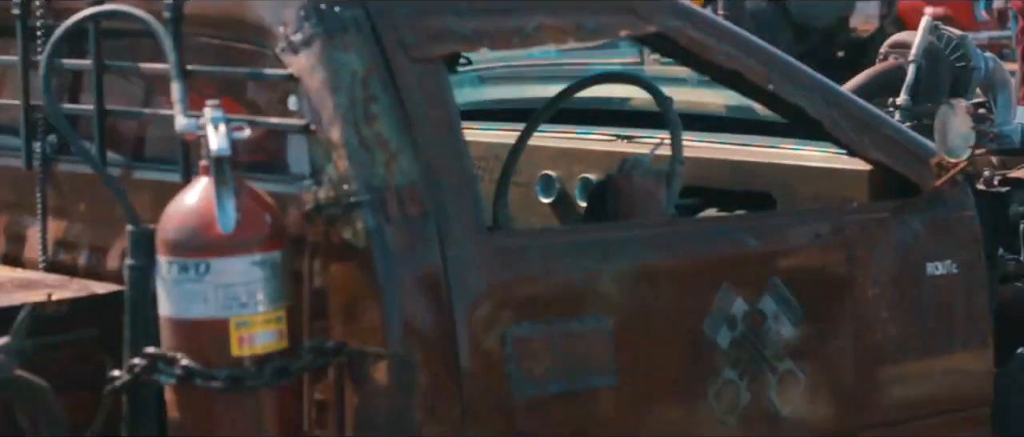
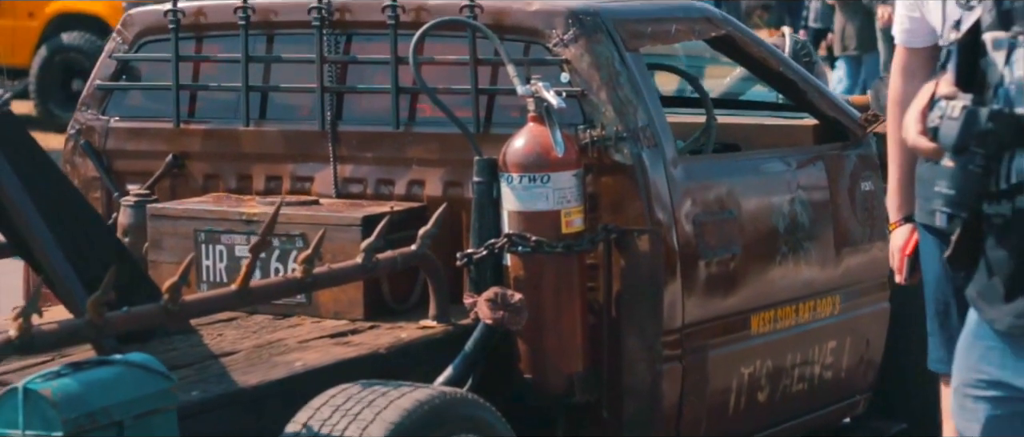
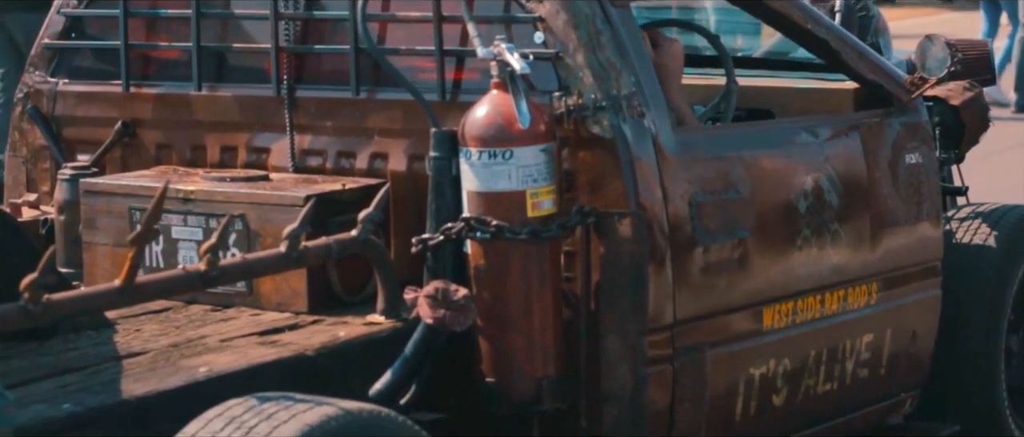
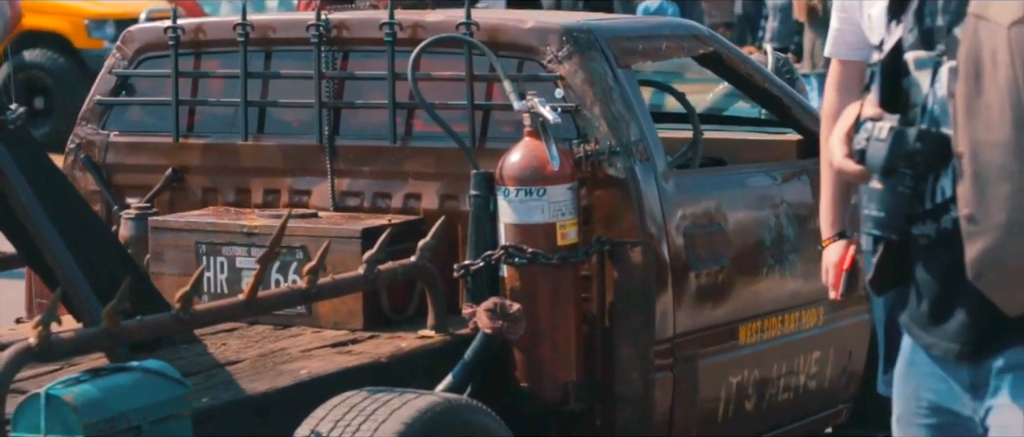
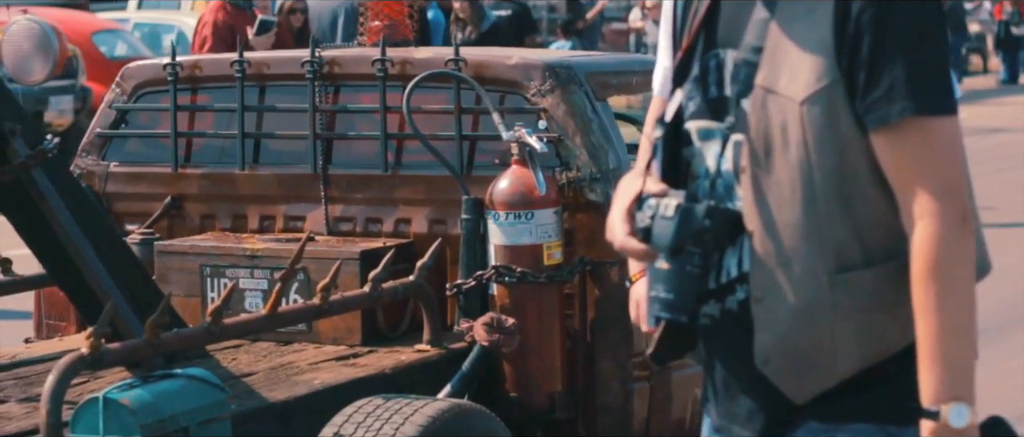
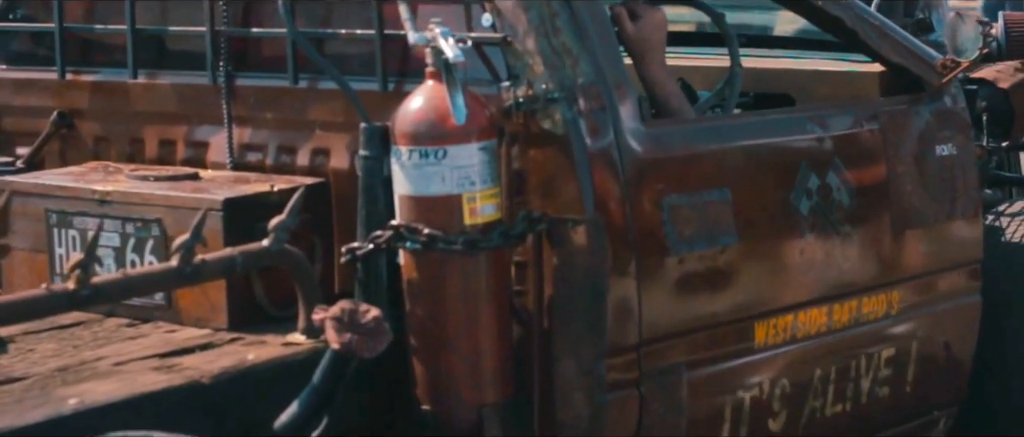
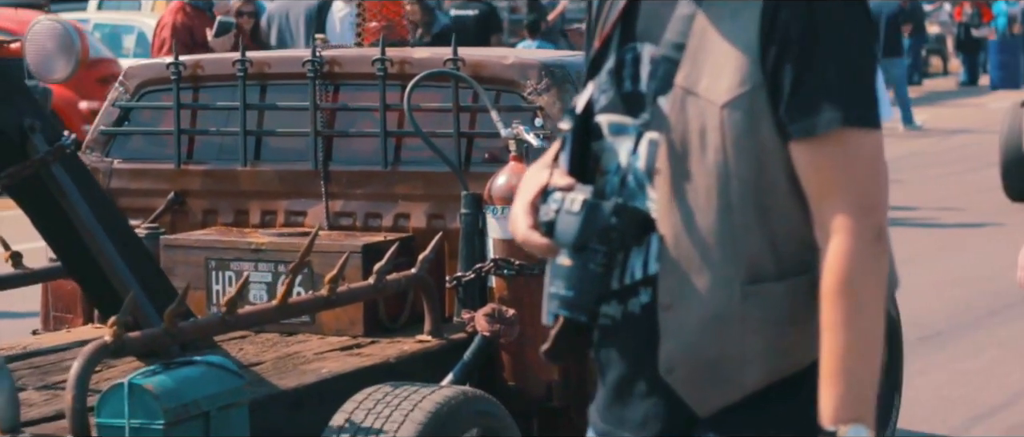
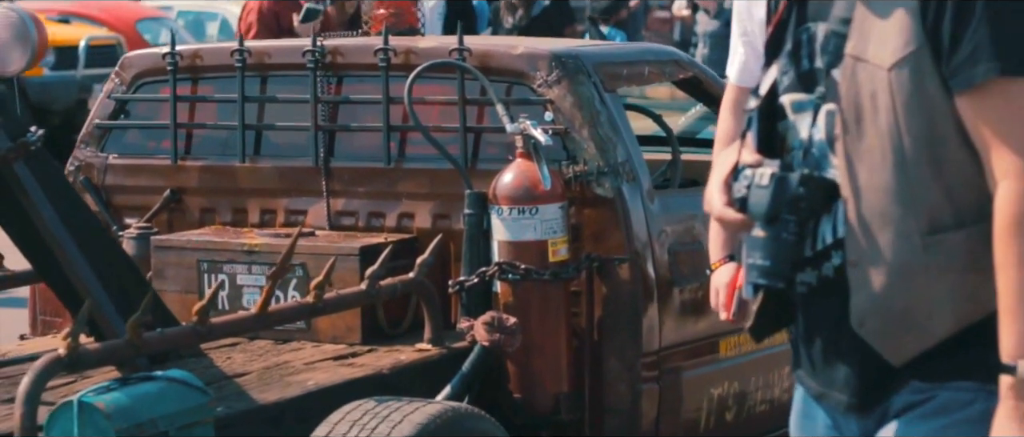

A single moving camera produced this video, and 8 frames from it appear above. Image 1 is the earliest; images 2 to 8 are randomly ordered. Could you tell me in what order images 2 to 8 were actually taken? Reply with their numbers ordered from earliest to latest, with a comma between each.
6, 3, 2, 4, 8, 5, 7
